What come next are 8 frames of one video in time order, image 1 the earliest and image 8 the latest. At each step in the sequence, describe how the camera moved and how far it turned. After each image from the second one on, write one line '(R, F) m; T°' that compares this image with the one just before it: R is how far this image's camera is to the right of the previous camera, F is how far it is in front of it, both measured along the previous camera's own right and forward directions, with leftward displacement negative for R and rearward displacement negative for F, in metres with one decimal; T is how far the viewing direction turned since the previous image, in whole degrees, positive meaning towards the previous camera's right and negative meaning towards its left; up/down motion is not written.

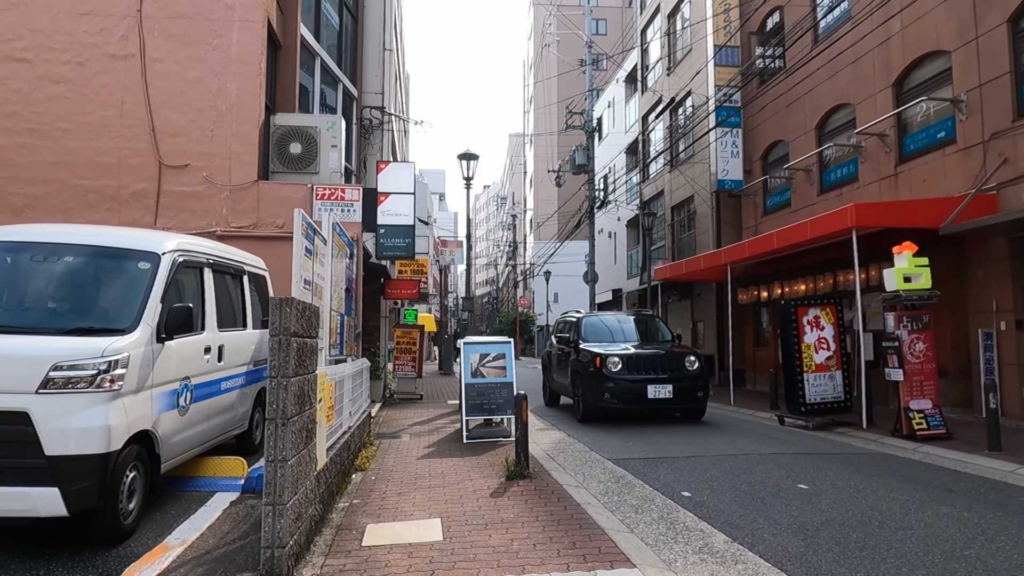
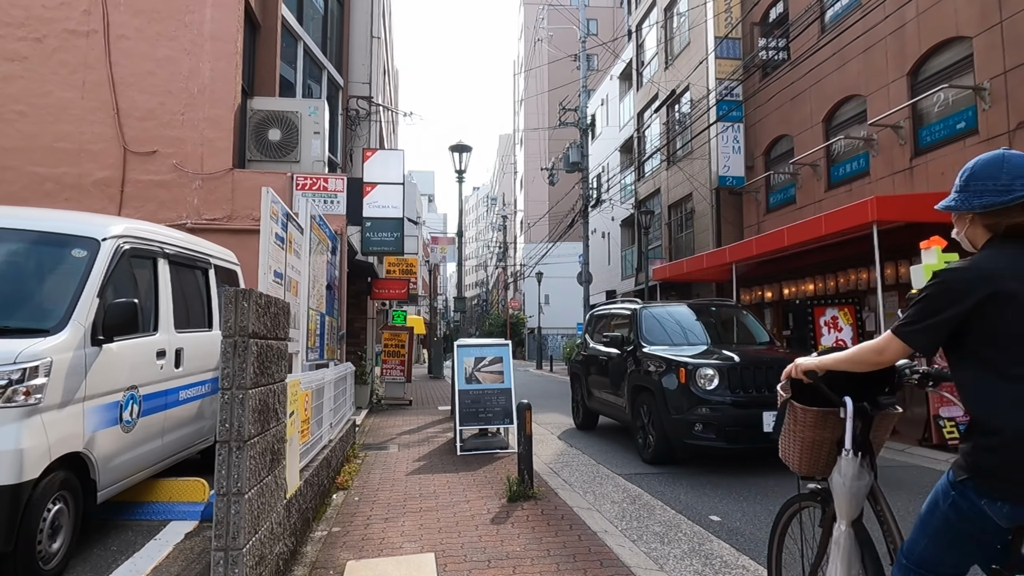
(-0.1, +0.8) m; +1°
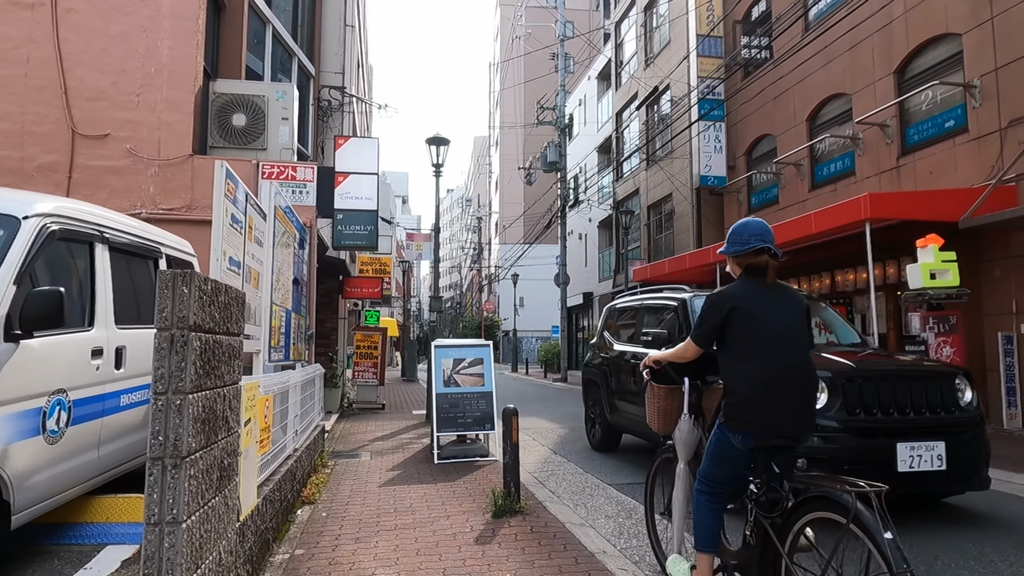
(-0.1, +0.5) m; +2°
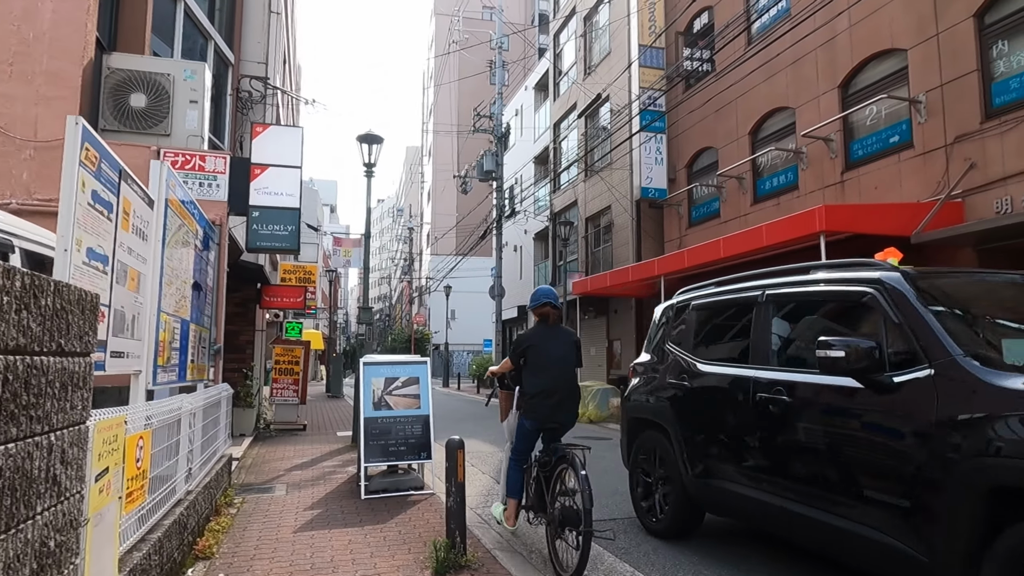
(-0.1, +0.8) m; +6°
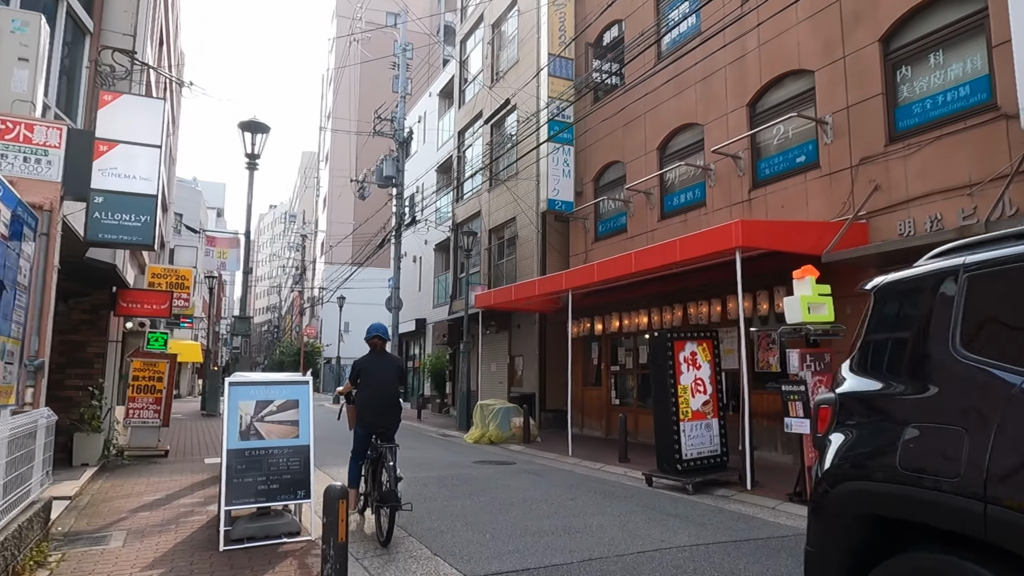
(0.0, +0.9) m; +9°
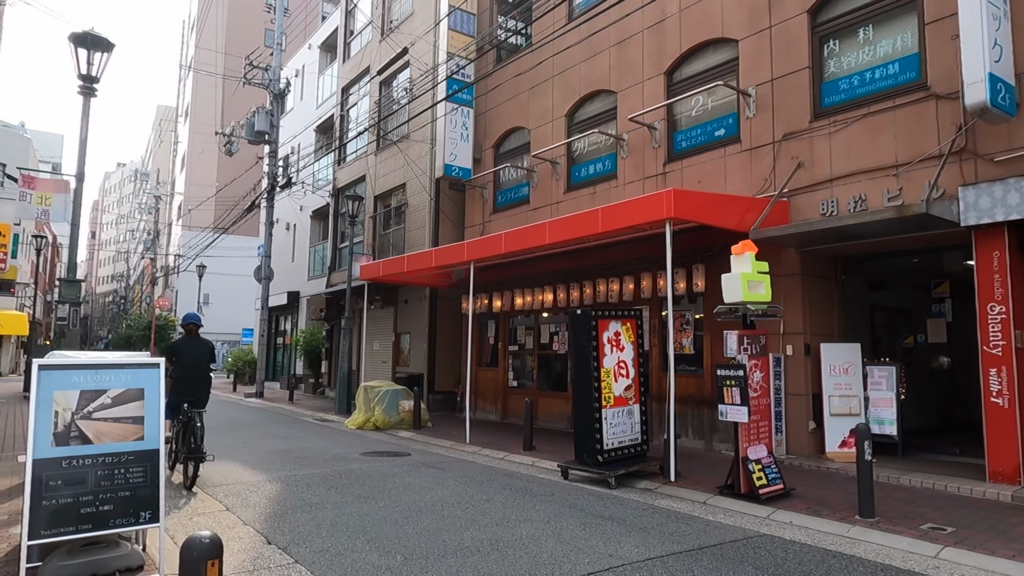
(-0.4, +1.2) m; +11°
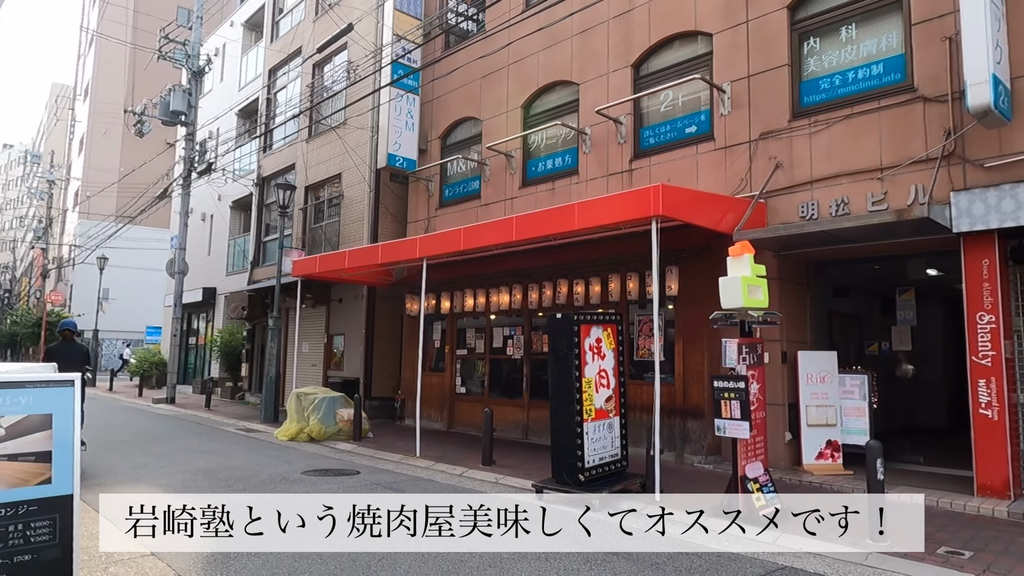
(-0.6, +0.8) m; +7°
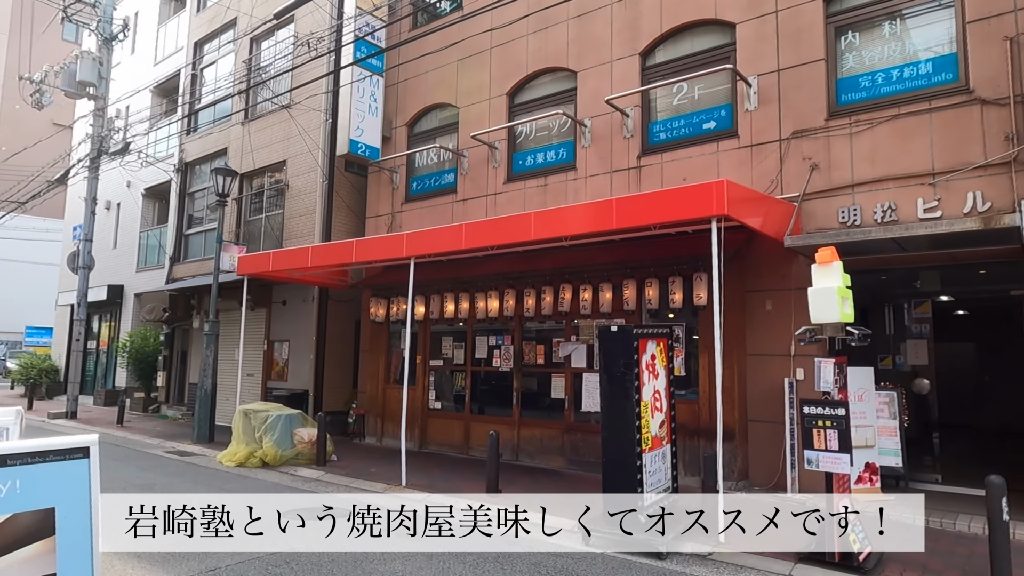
(-1.3, +1.2) m; +8°
